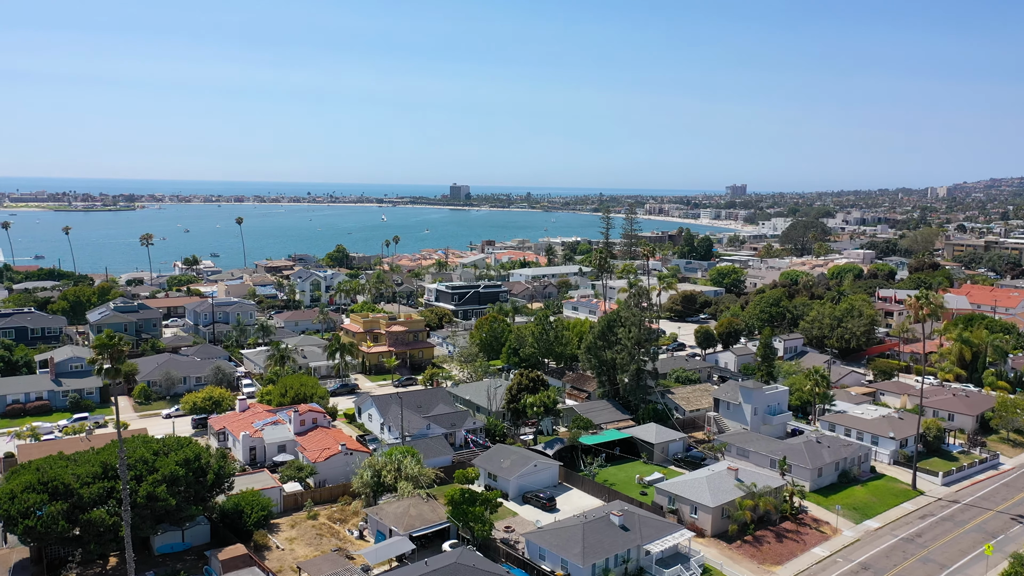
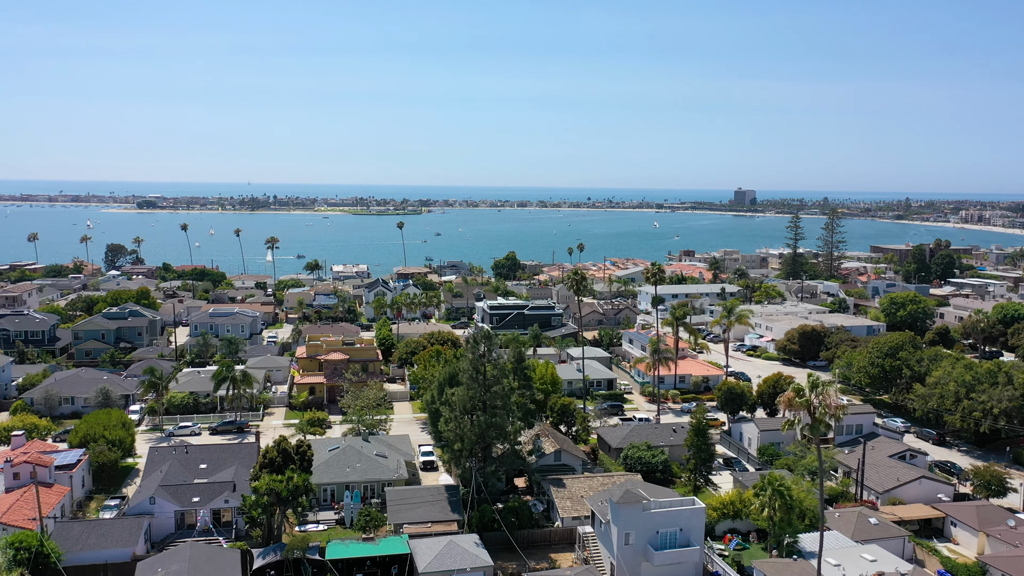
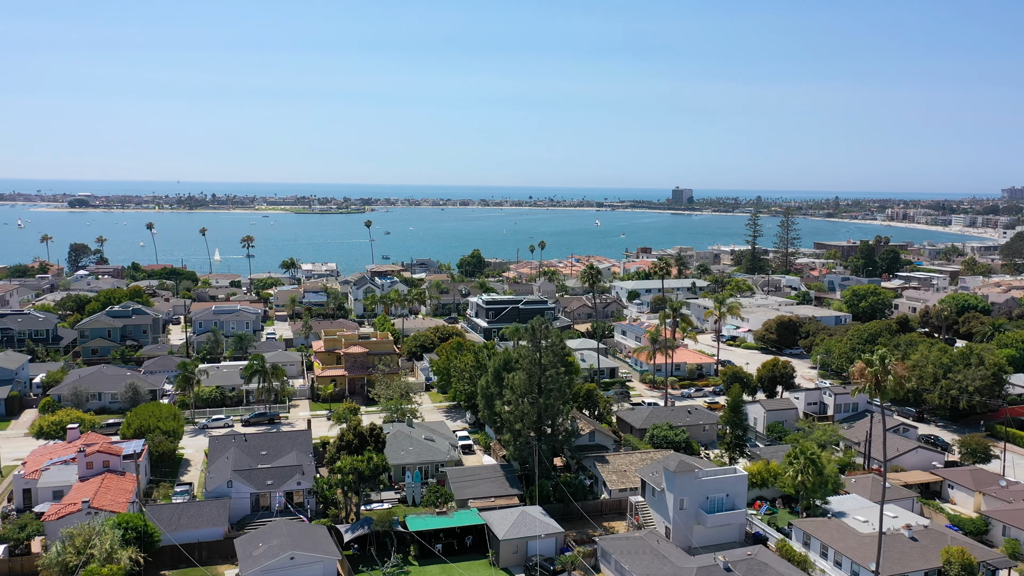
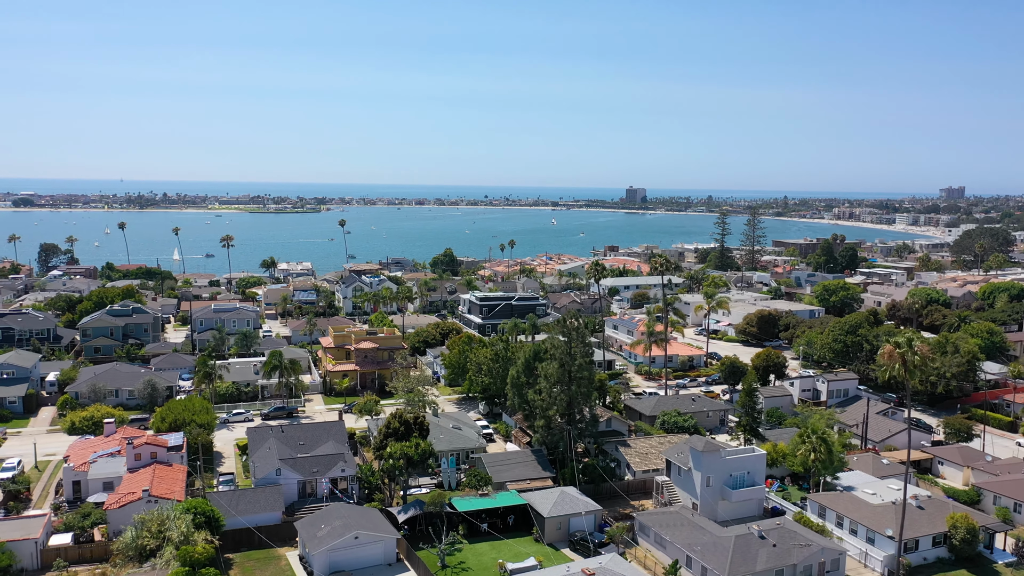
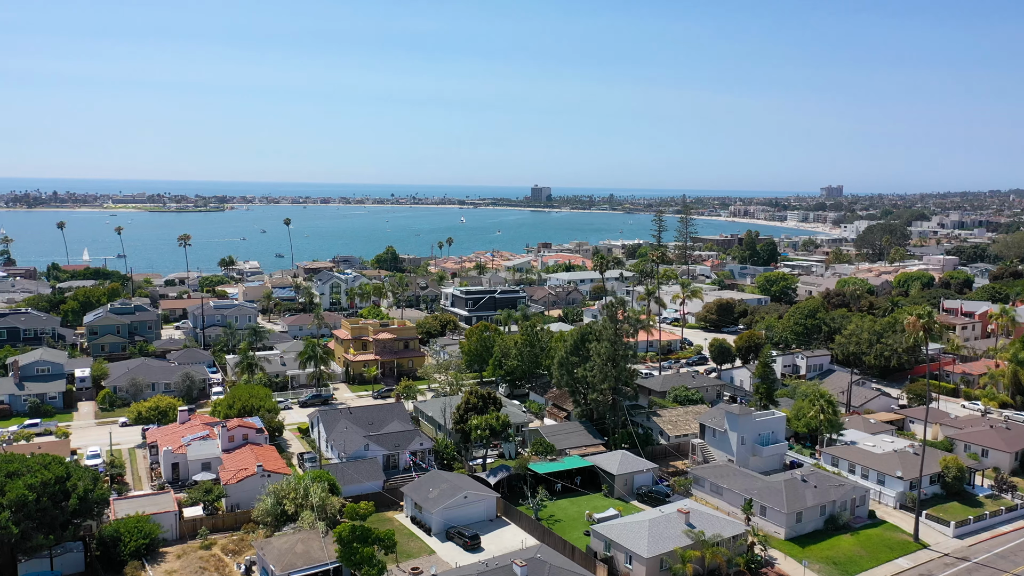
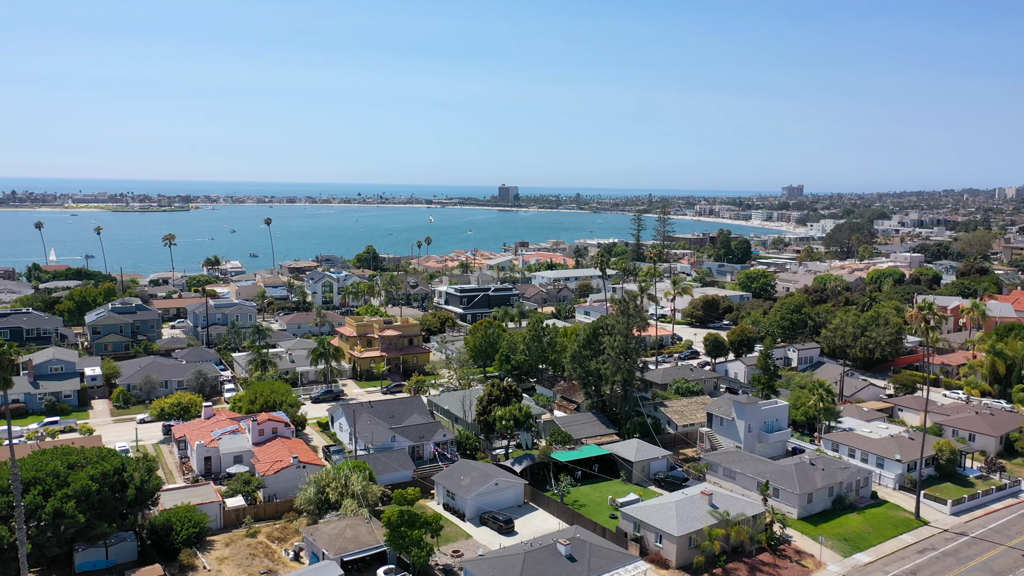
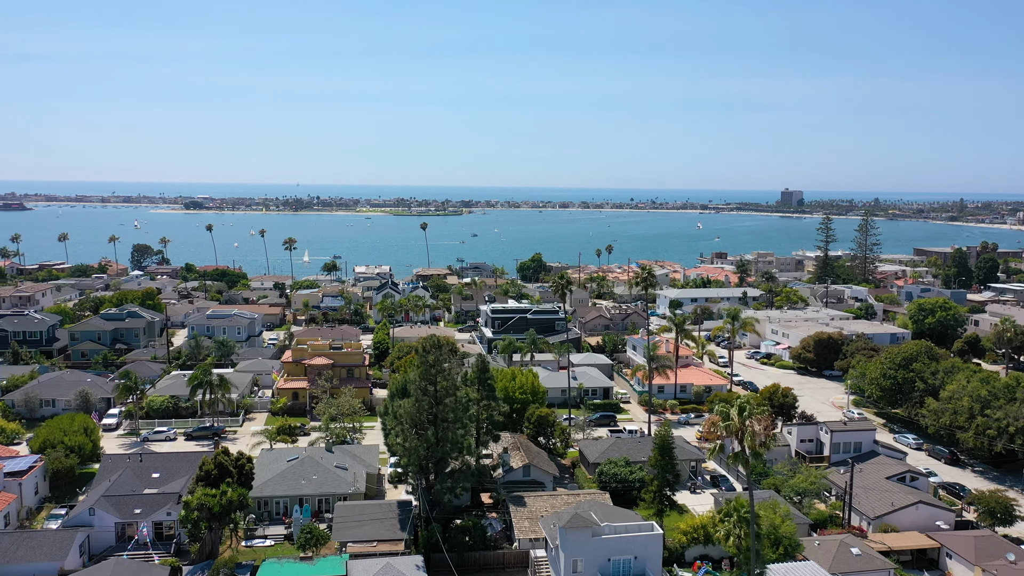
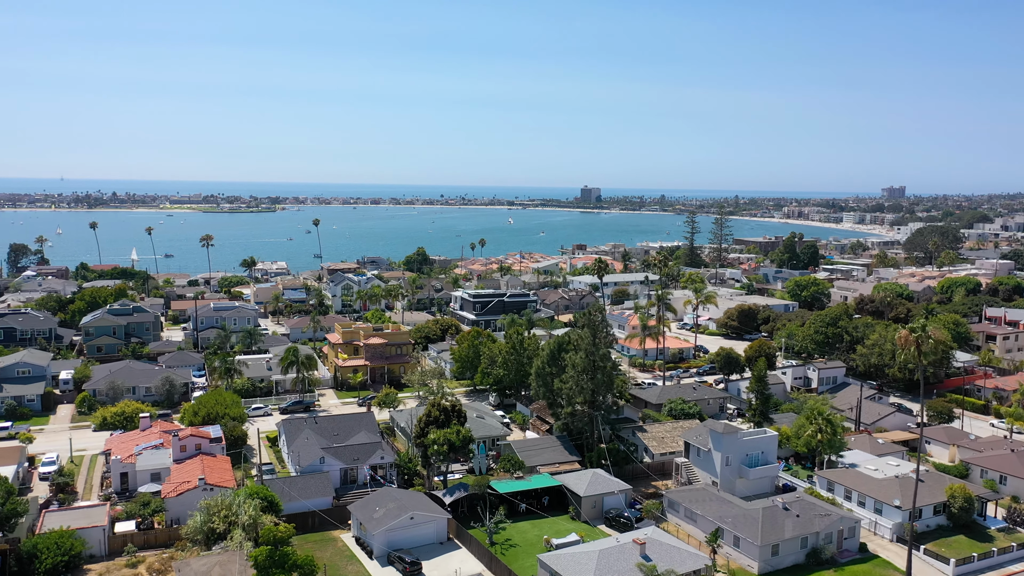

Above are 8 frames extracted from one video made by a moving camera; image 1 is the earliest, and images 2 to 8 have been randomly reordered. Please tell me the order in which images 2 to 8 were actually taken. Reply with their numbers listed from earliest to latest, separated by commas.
6, 5, 8, 4, 3, 2, 7
